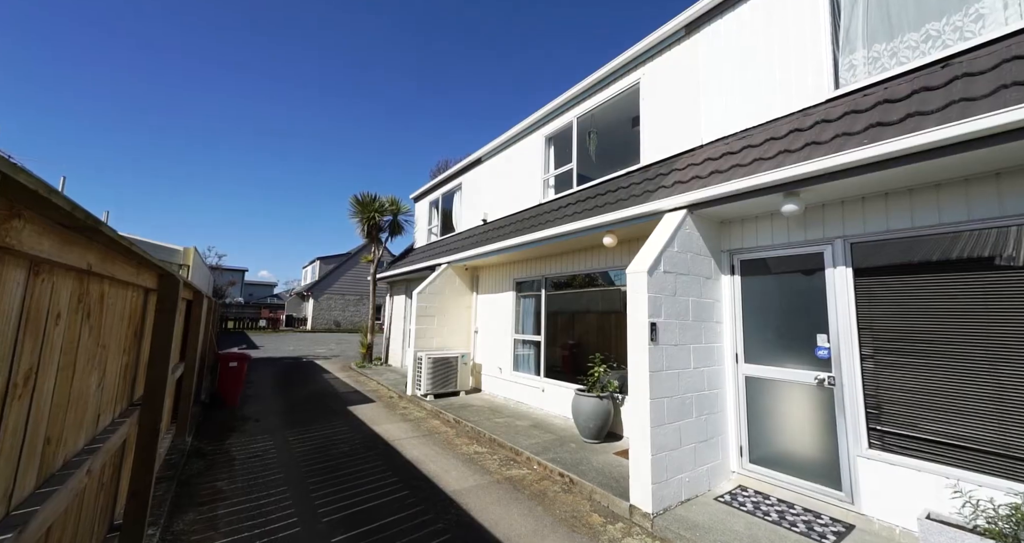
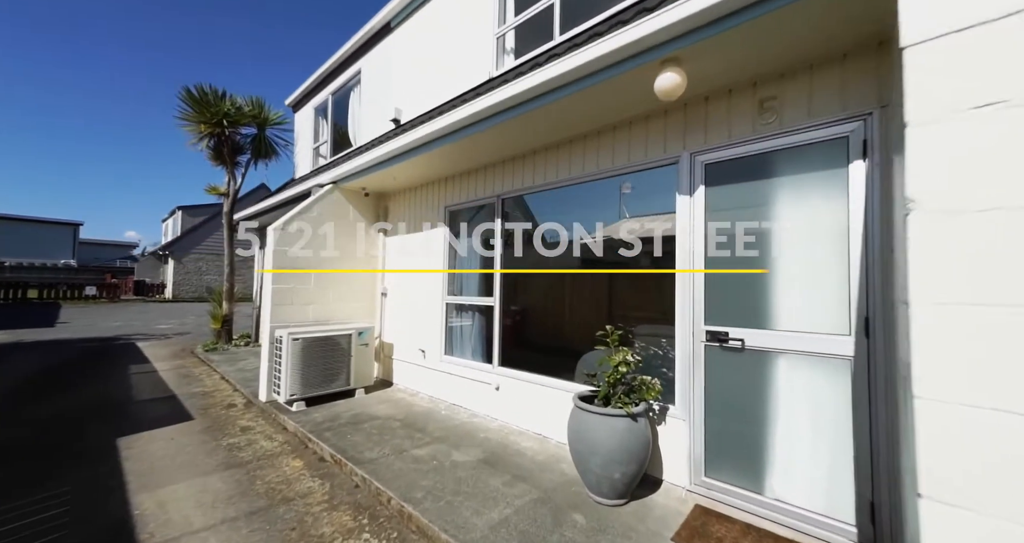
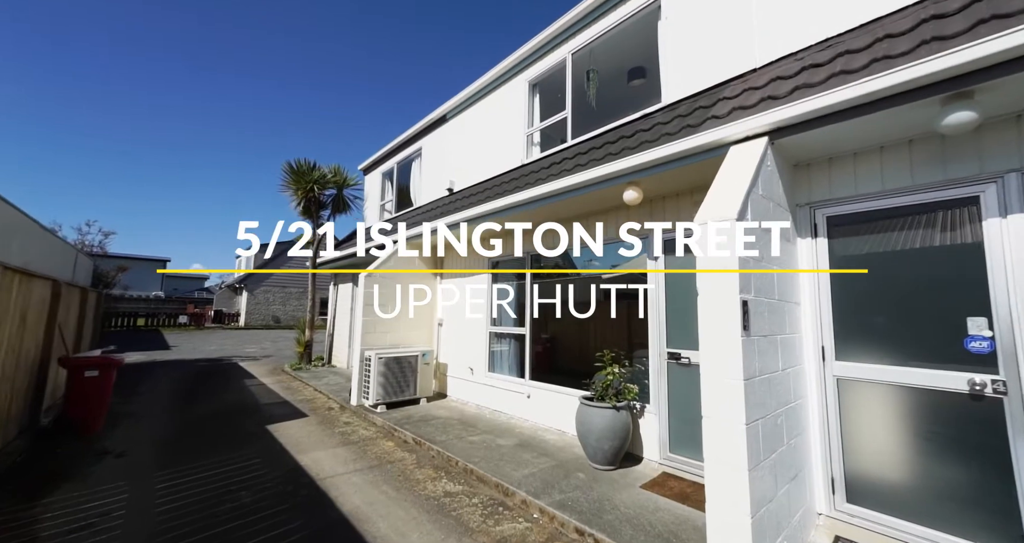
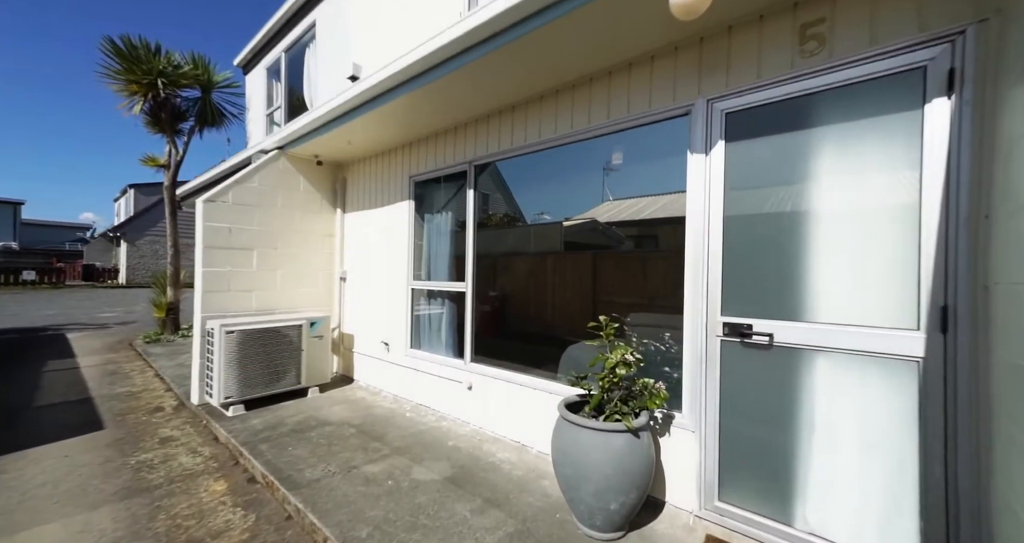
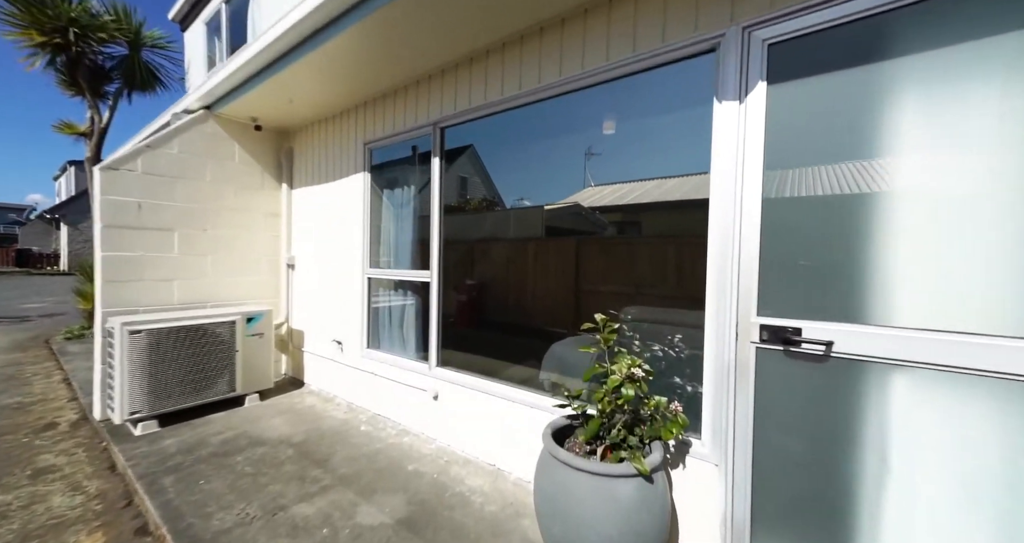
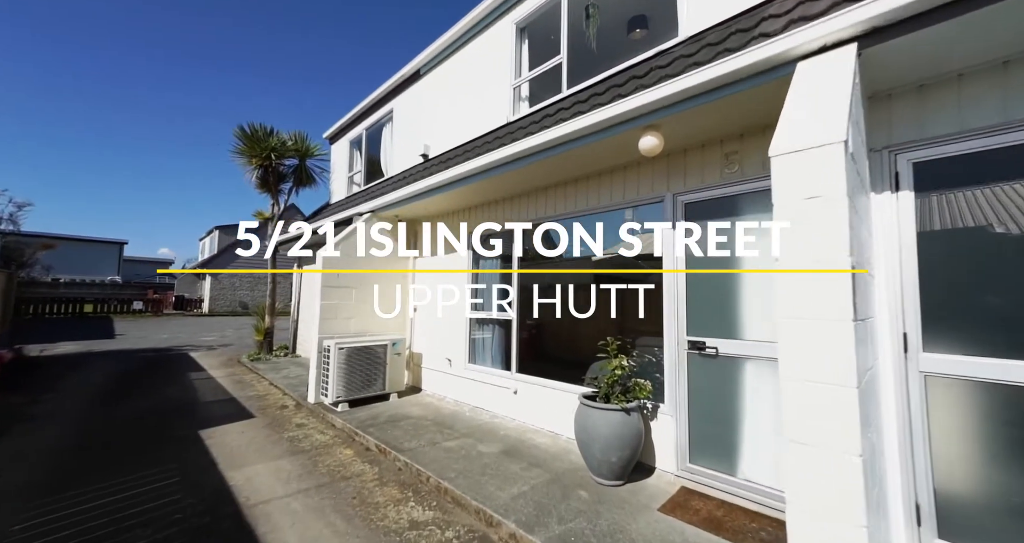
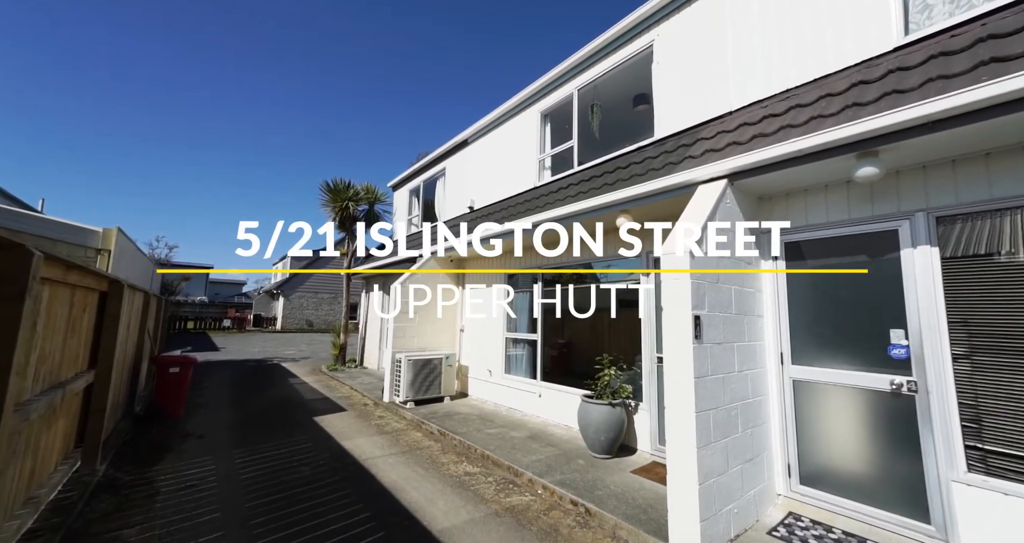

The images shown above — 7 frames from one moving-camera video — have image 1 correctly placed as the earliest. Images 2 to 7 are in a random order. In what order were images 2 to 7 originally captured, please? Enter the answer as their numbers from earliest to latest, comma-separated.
7, 3, 6, 2, 4, 5
